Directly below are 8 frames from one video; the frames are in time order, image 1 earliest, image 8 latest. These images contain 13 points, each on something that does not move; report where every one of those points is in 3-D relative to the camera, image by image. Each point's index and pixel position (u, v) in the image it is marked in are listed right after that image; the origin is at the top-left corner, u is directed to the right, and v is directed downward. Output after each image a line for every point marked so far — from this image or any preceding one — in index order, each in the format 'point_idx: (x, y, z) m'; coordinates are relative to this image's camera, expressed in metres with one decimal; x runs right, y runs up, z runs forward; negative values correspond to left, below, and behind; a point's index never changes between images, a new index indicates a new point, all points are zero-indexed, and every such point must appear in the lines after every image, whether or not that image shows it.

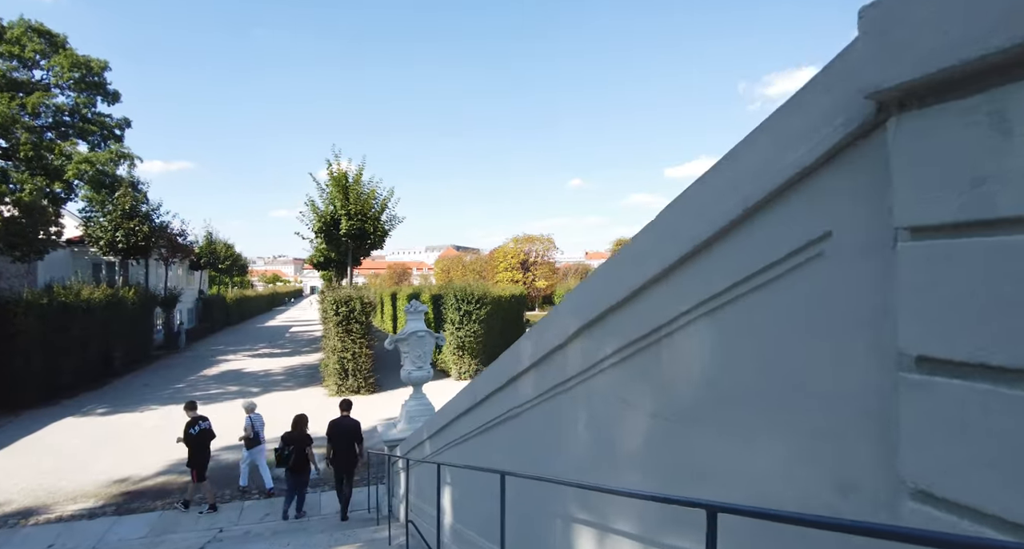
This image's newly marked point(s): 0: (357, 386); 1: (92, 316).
0: (-4.4, -3.2, +15.2) m
1: (-13.1, -1.2, +16.3) m
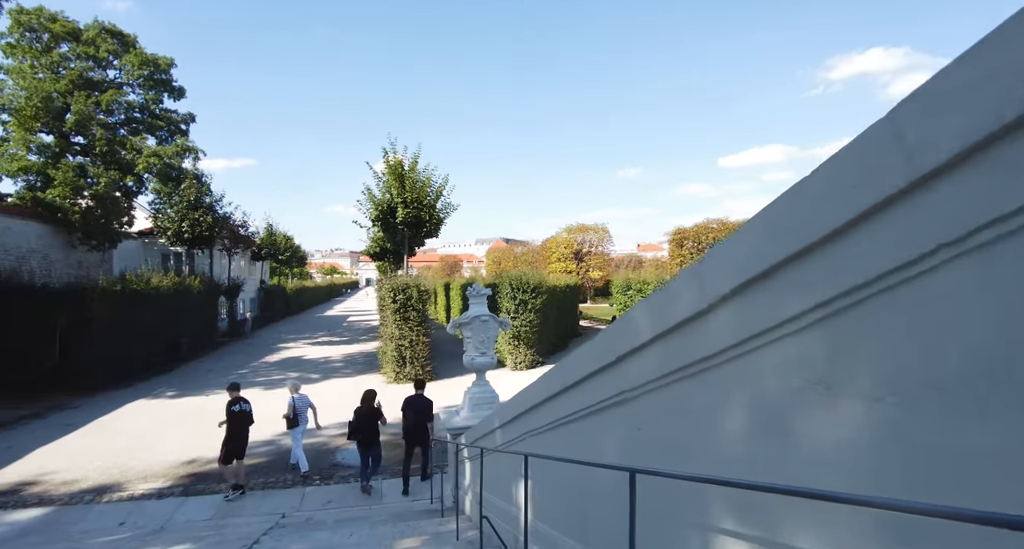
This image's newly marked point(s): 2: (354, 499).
0: (-2.8, -2.8, +15.1) m
1: (-11.4, -0.9, +16.9) m
2: (-2.1, -3.0, +7.0) m
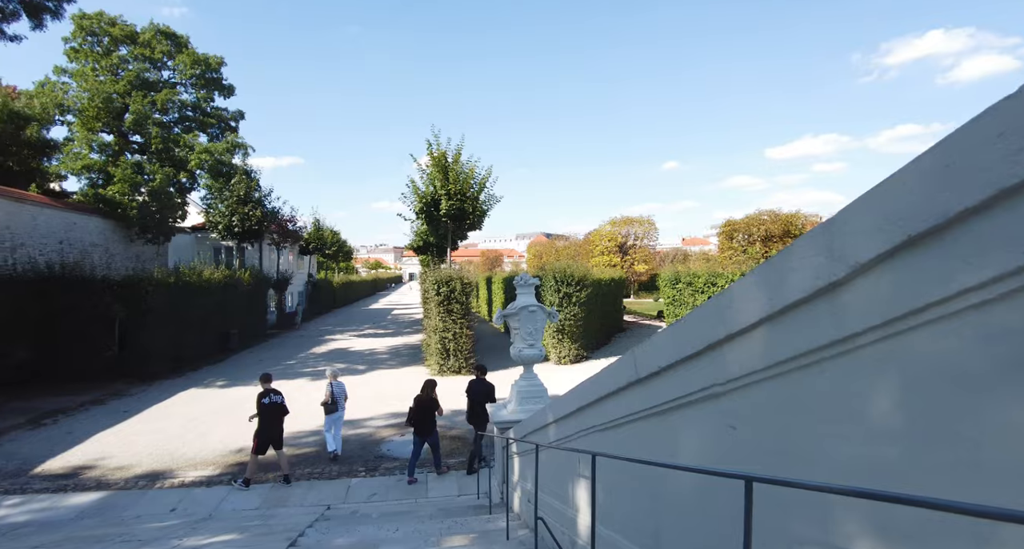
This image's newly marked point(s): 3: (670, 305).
0: (-1.5, -2.6, +15.0) m
1: (-9.9, -0.7, +17.4) m
2: (-1.5, -2.8, +6.8) m
3: (+5.8, -1.1, +19.1) m
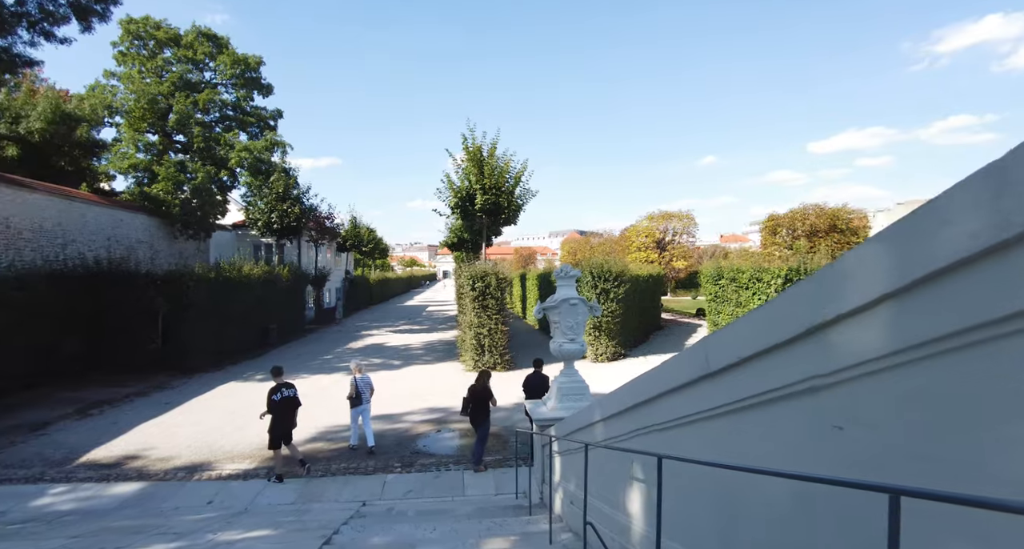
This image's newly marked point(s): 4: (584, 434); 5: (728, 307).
0: (-0.5, -2.5, +14.7) m
1: (-8.8, -0.5, +17.6) m
2: (-1.0, -2.7, +6.6) m
3: (+7.1, -1.0, +18.4) m
4: (+0.6, -1.3, +4.3) m
5: (+7.2, -1.1, +17.2) m
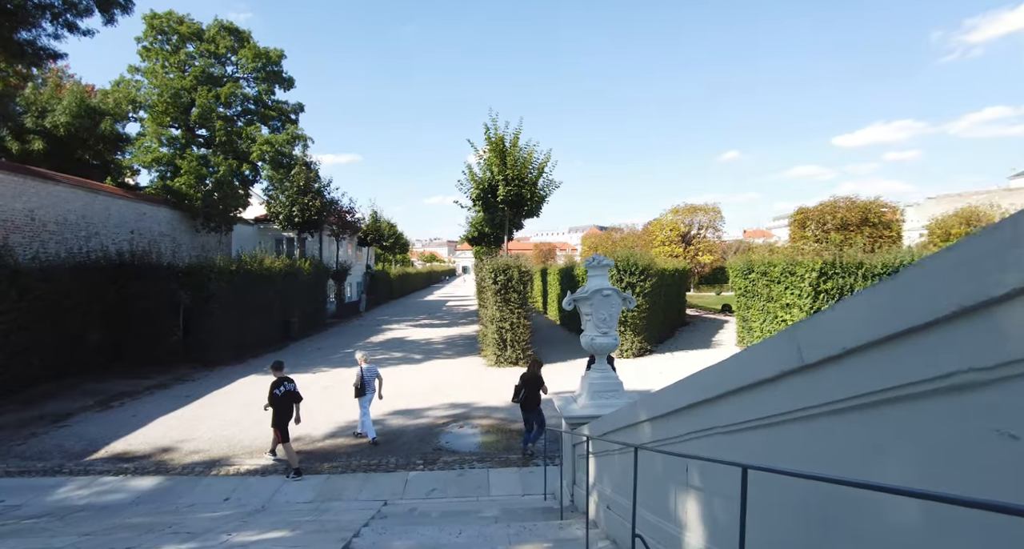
0: (+0.1, -2.3, +14.4) m
1: (-8.0, -0.3, +17.6) m
2: (-0.6, -2.6, +6.3) m
3: (+7.8, -0.8, +17.7) m
4: (+0.8, -1.2, +3.9) m
5: (+7.9, -0.9, +16.6) m
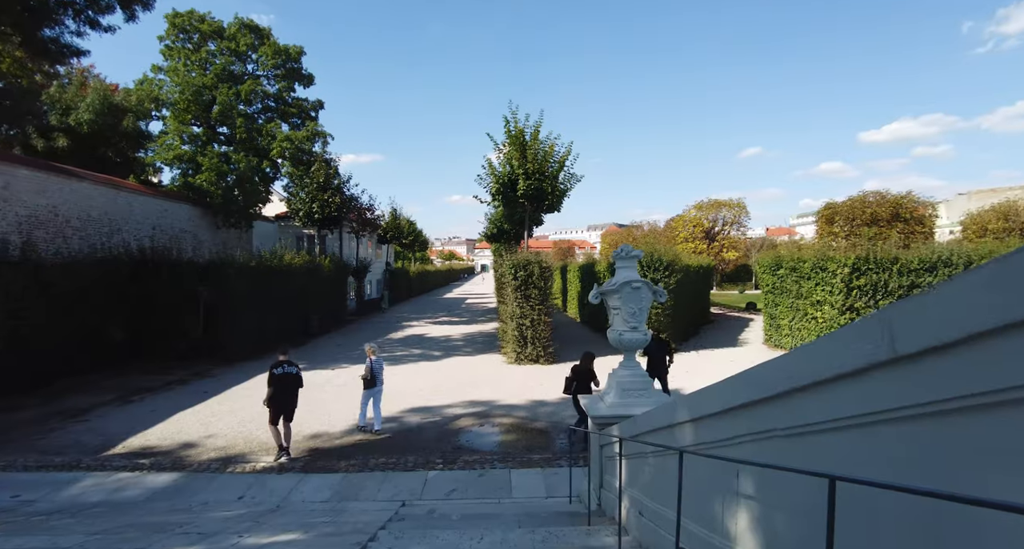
0: (+0.6, -2.2, +14.1) m
1: (-7.4, -0.2, +17.5) m
2: (-0.4, -2.5, +6.0) m
3: (+8.5, -0.6, +17.2) m
4: (+1.0, -1.1, +3.6) m
5: (+8.5, -0.8, +16.0) m
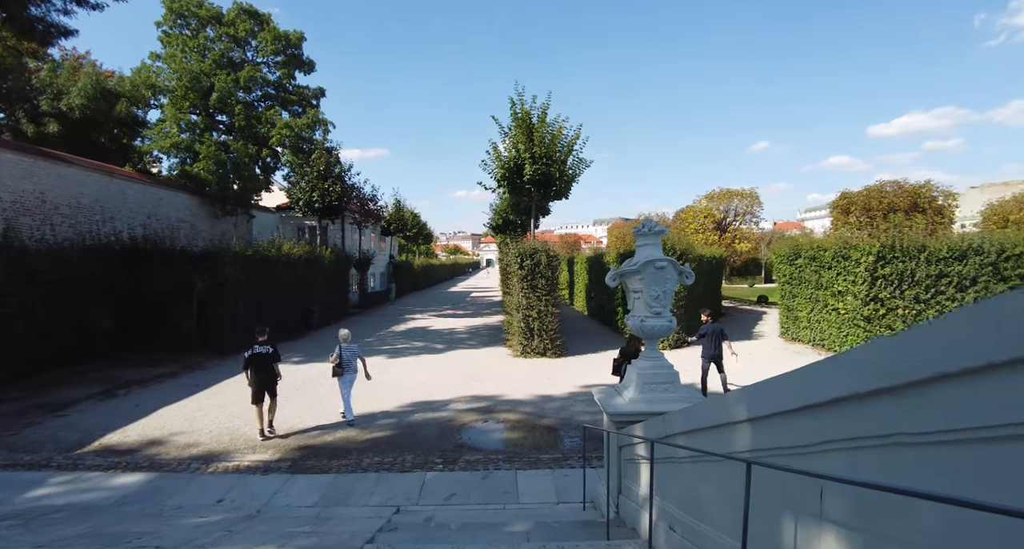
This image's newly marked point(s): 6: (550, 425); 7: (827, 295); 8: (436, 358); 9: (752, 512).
0: (+0.8, -1.9, +13.5) m
1: (-7.2, +0.2, +17.0) m
2: (-0.3, -2.3, +5.4) m
3: (+8.7, -0.3, +16.5) m
4: (+1.1, -0.9, +2.9) m
5: (+8.7, -0.5, +15.3) m
6: (+0.6, -2.3, +7.9) m
7: (+8.7, -0.6, +14.4) m
8: (-2.0, -2.2, +13.8) m
9: (+1.1, -1.1, +2.5) m
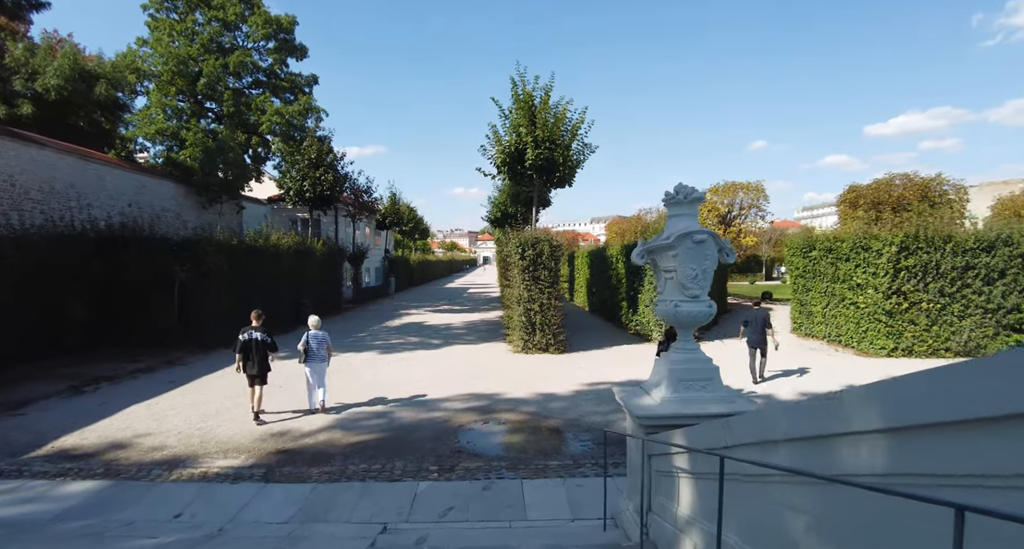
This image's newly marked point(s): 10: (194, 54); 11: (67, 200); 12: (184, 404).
0: (+0.8, -1.7, +12.7) m
1: (-7.2, +0.4, +16.2) m
2: (-0.2, -2.1, +4.6) m
3: (+8.7, -0.1, +15.8) m
4: (+1.1, -0.8, +2.2) m
5: (+8.7, -0.3, +14.6) m
6: (+0.6, -2.1, +7.2) m
7: (+8.7, -0.4, +13.7) m
8: (-2.0, -2.0, +13.0) m
9: (+1.2, -1.0, +1.7) m
10: (-12.1, +8.4, +19.7) m
11: (-11.3, +1.9, +13.2) m
12: (-5.1, -2.0, +8.1) m
